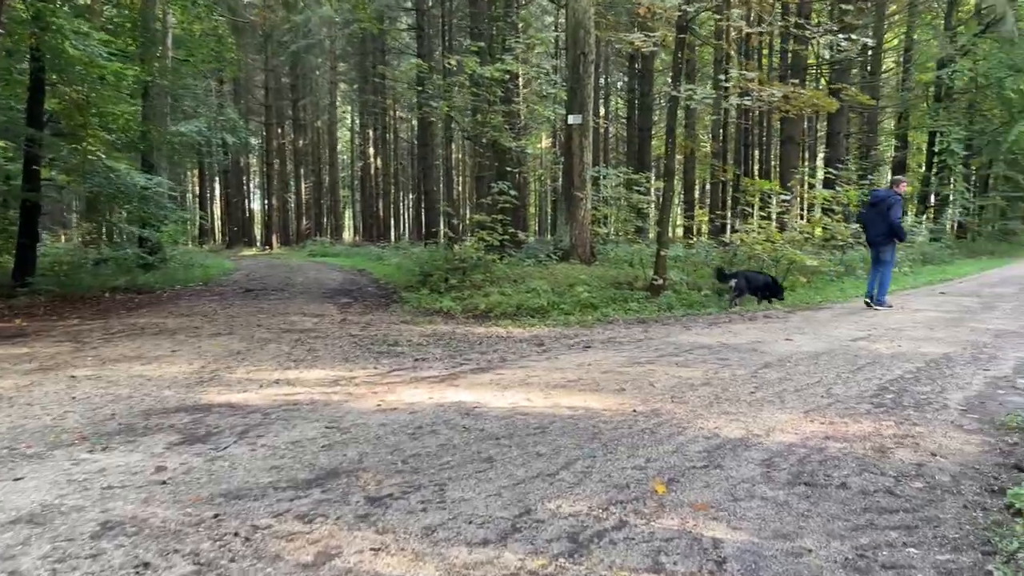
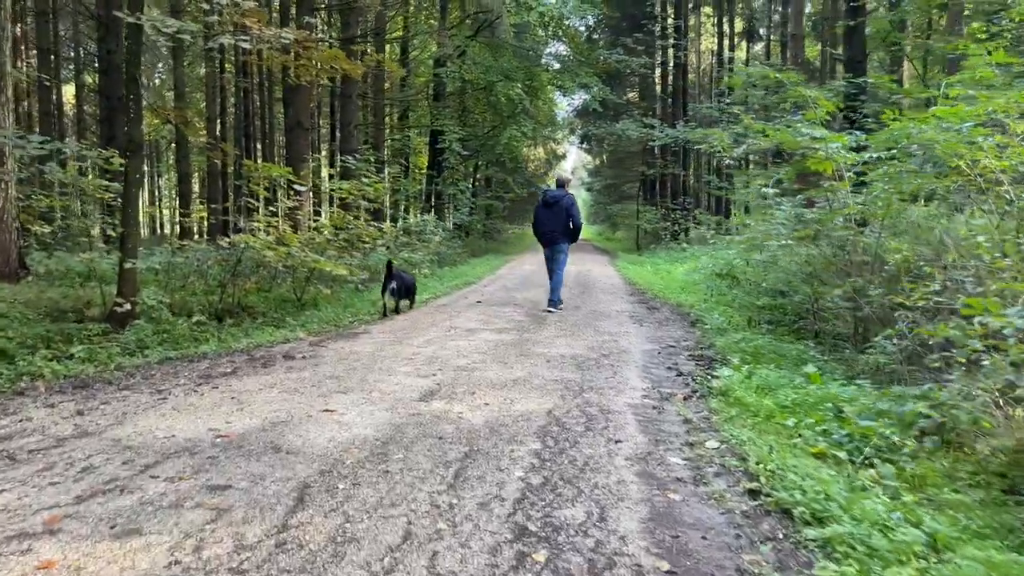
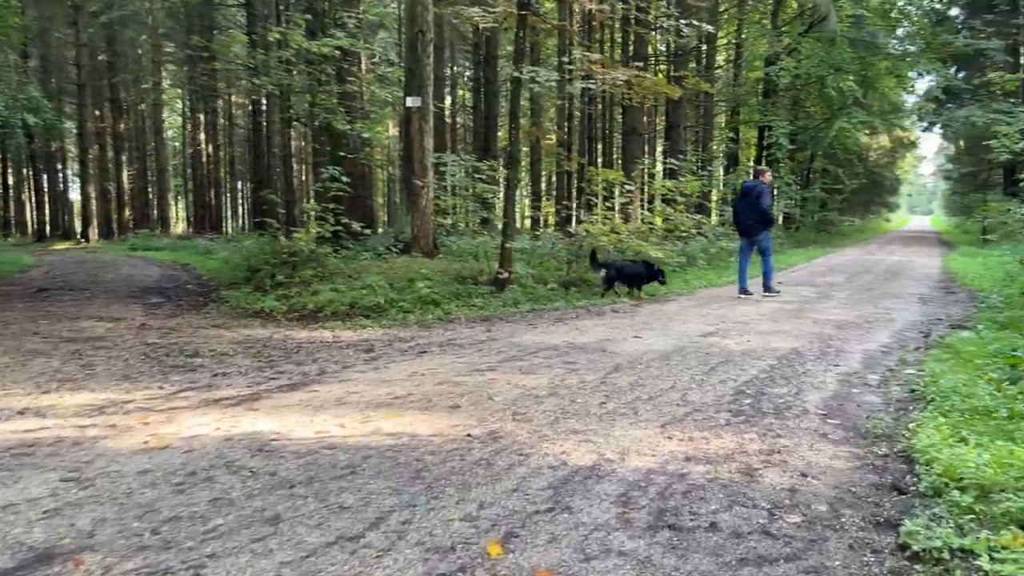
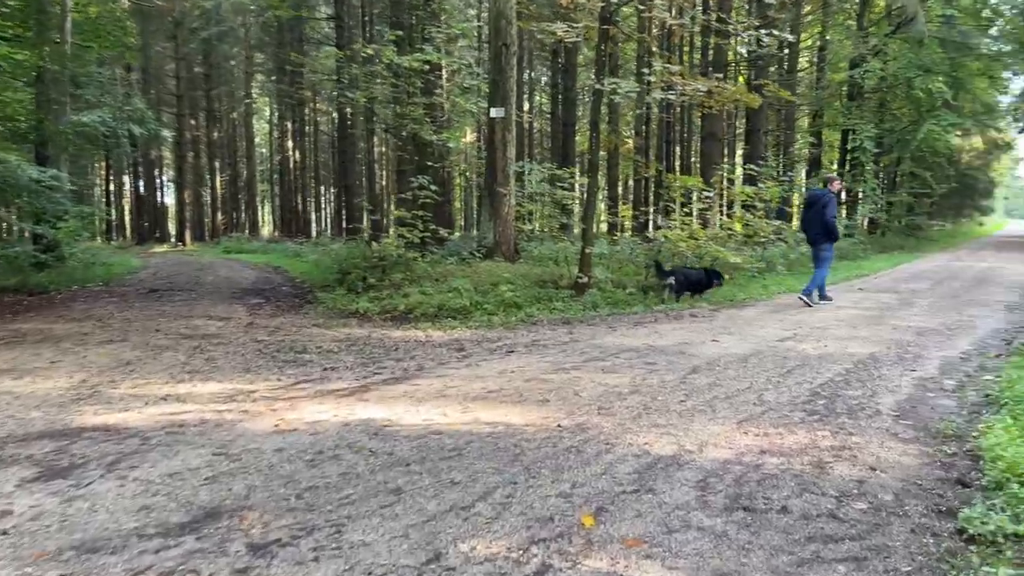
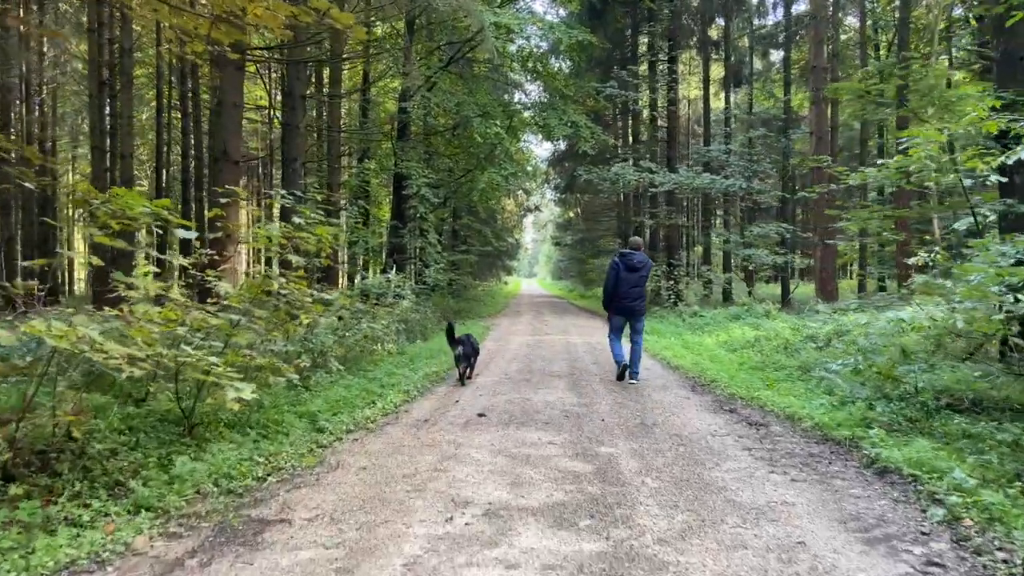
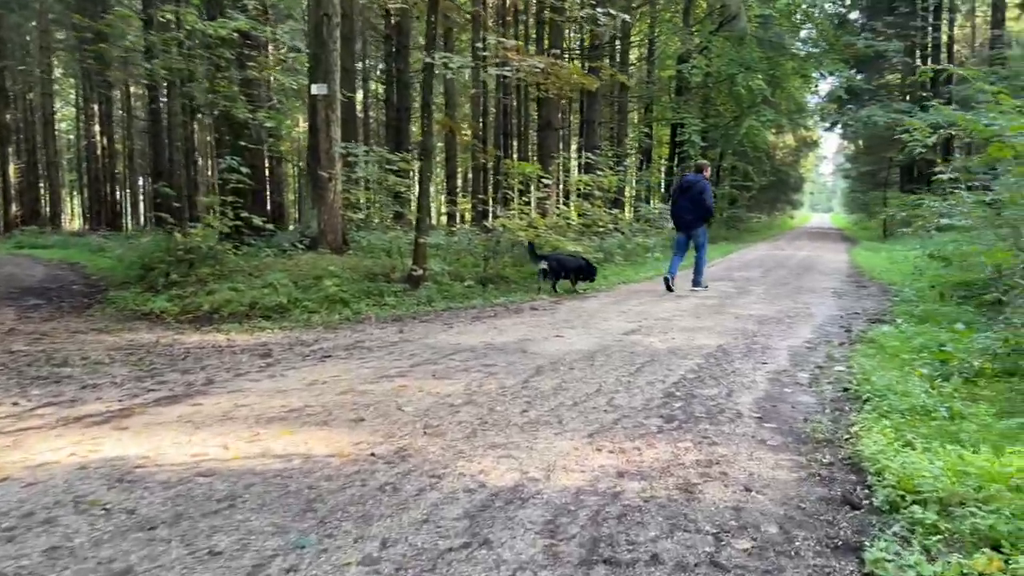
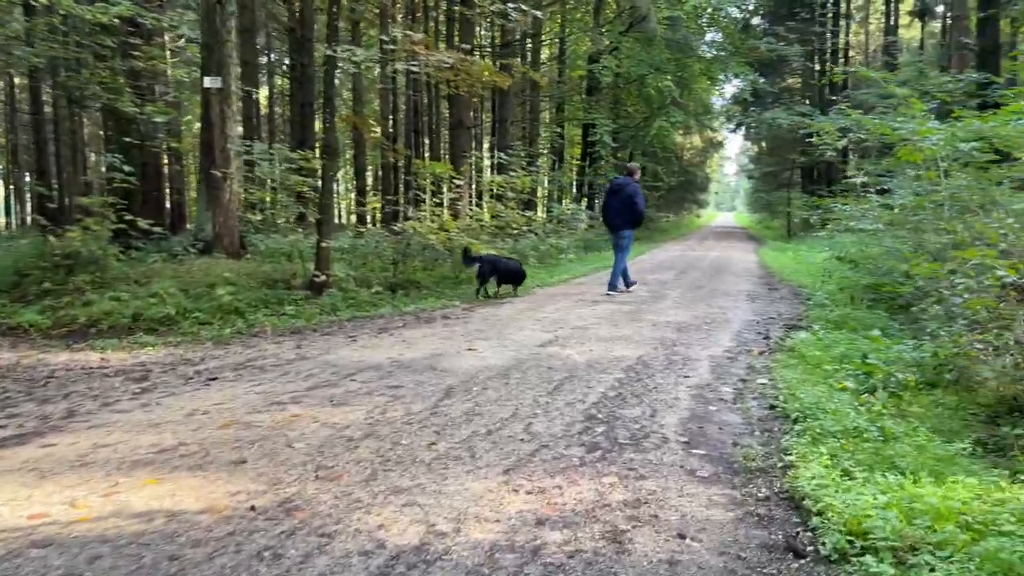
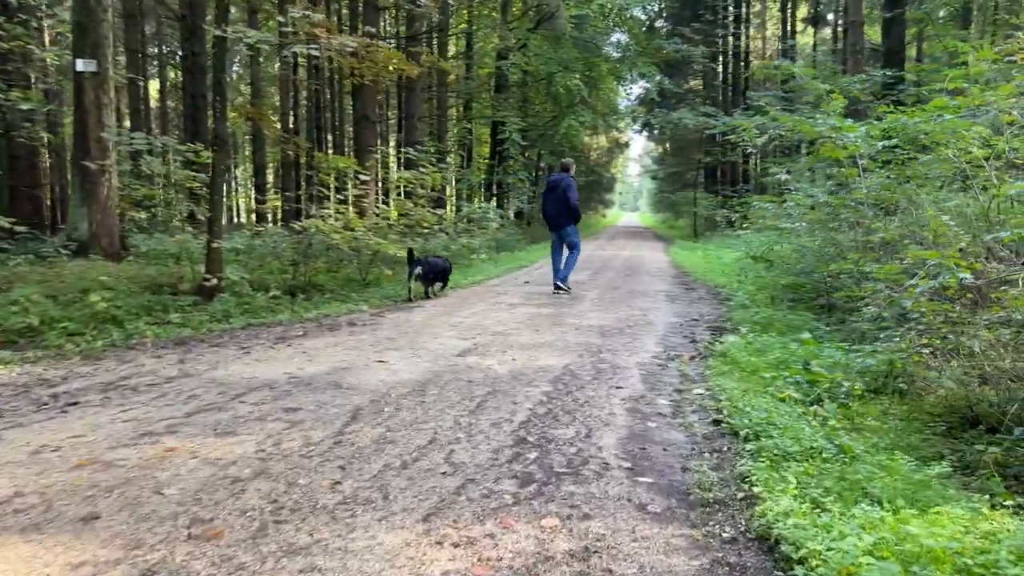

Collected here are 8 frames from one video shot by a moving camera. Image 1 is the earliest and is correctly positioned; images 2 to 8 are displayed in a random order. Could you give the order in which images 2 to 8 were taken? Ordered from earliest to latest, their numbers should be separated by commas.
4, 3, 6, 7, 8, 2, 5
